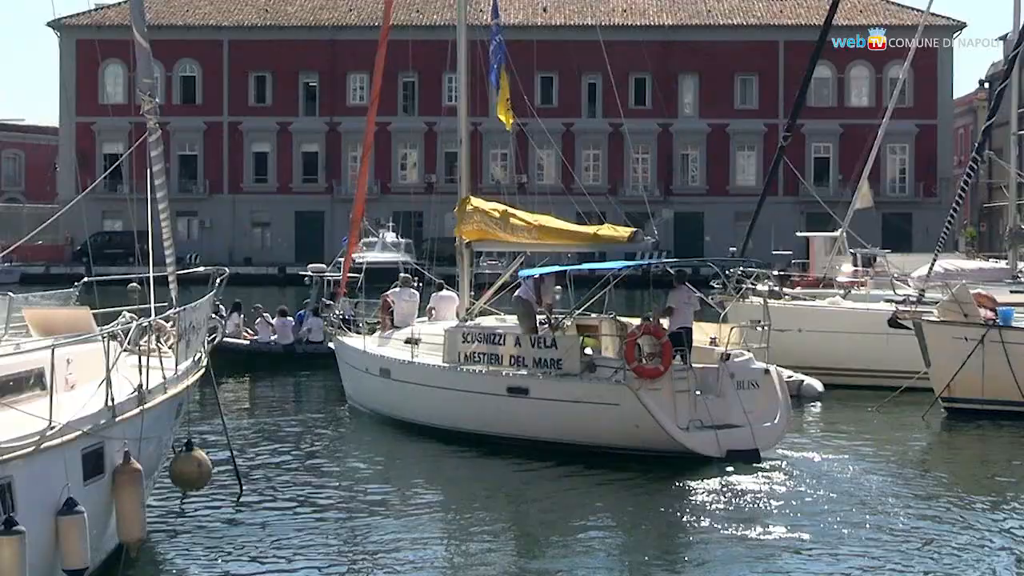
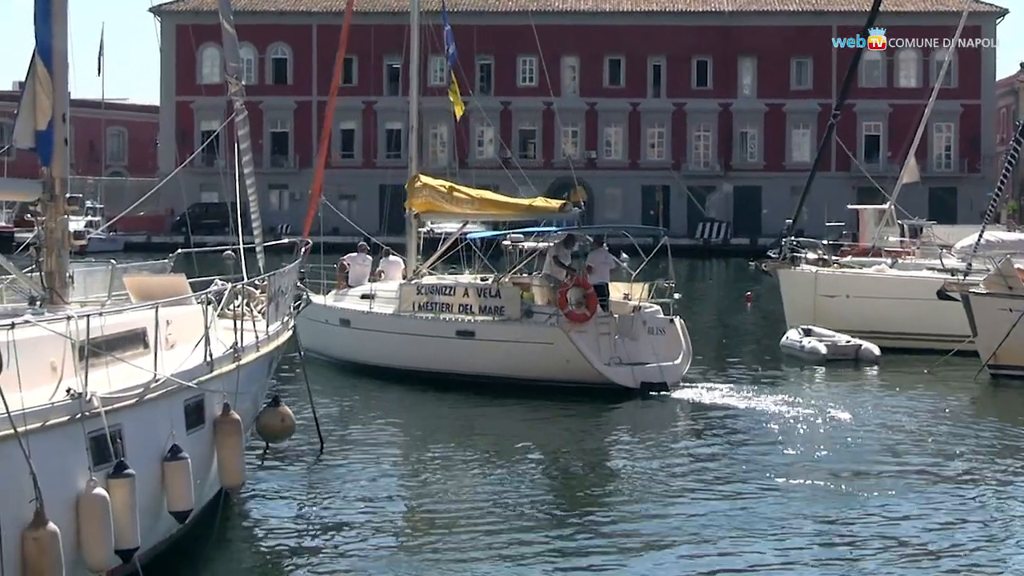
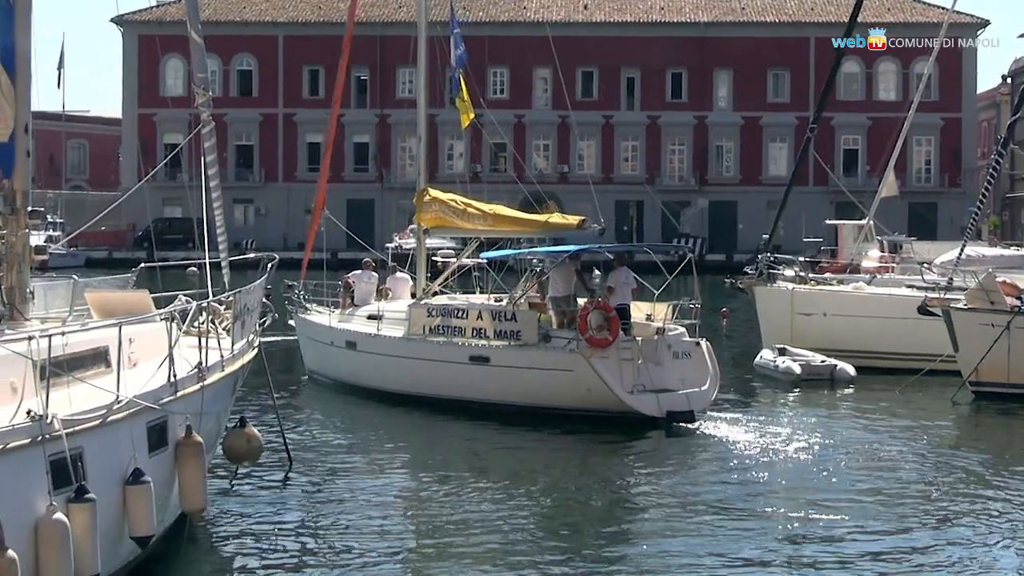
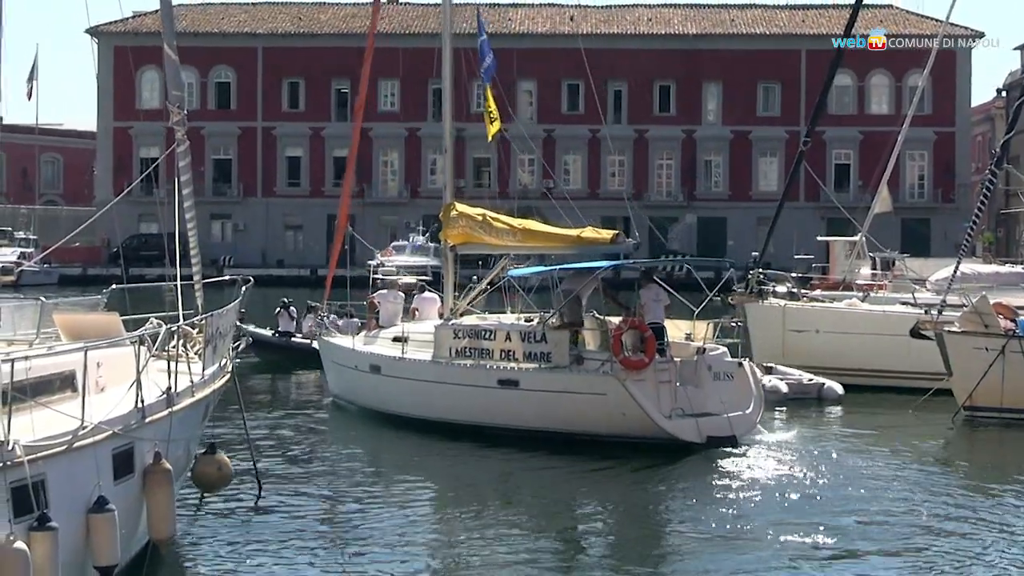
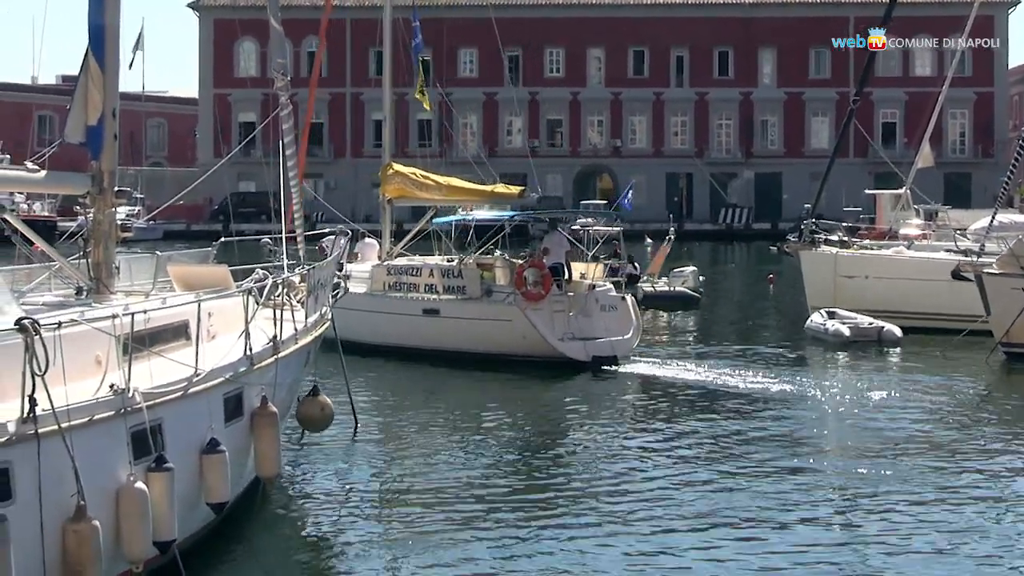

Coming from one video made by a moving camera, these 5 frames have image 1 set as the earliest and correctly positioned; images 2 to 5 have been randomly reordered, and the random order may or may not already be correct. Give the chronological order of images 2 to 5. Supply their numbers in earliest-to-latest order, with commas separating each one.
4, 3, 2, 5
